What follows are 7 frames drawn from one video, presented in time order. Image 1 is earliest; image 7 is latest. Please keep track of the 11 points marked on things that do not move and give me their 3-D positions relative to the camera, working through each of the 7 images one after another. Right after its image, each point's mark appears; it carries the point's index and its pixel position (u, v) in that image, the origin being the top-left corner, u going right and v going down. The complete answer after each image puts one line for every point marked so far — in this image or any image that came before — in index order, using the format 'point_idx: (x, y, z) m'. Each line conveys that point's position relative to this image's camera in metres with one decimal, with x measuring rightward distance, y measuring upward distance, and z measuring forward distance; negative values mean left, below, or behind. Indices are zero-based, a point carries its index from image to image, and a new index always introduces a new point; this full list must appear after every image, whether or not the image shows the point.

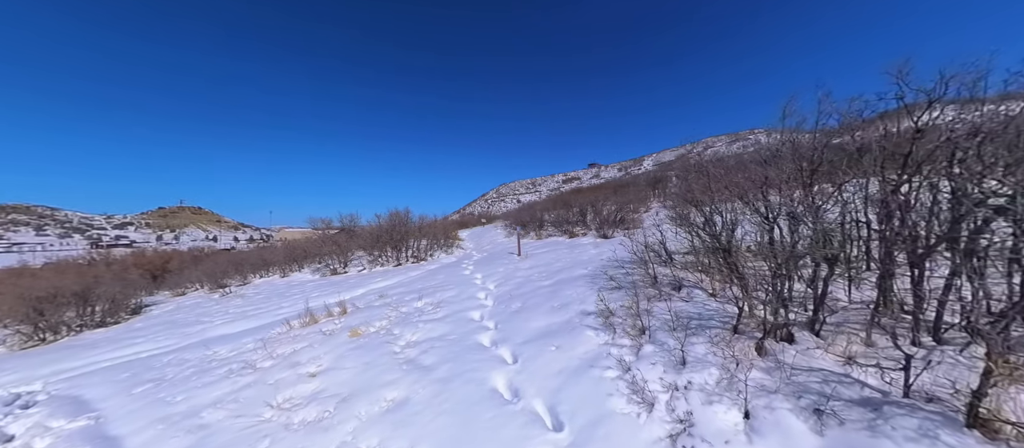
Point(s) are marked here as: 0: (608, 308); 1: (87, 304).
0: (+1.3, -1.2, +4.7) m
1: (-14.3, -2.7, +11.4) m
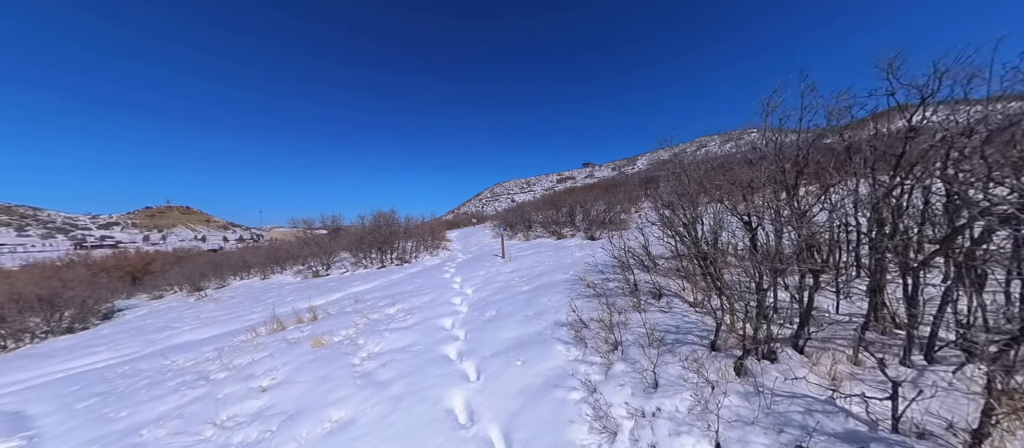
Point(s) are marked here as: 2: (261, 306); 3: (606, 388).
0: (+0.9, -1.3, +4.4) m
1: (-14.8, -2.8, +10.8) m
2: (-7.0, -2.3, +9.4) m
3: (+0.9, -1.5, +3.1) m
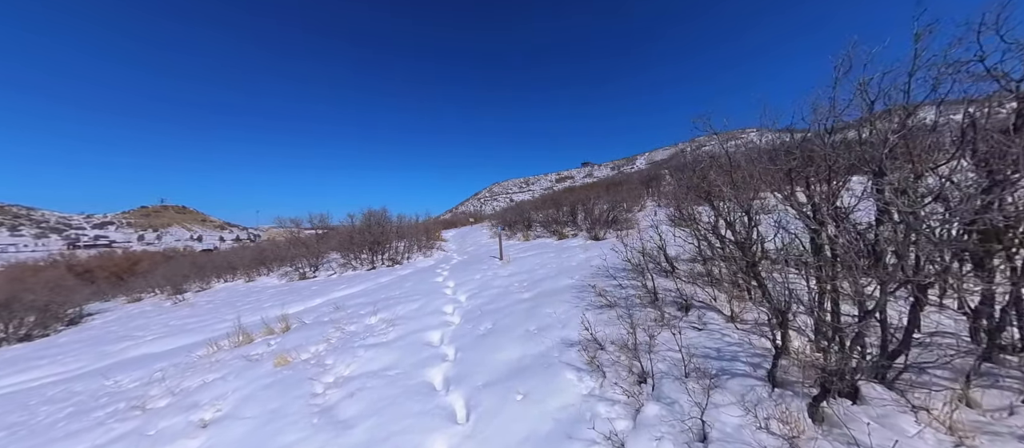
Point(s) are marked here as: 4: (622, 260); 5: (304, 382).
0: (+0.9, -1.2, +3.6) m
1: (-14.9, -2.7, +9.9) m
2: (-7.1, -2.3, +8.5) m
3: (+0.9, -1.5, +2.3) m
4: (+2.4, -0.8, +7.2) m
5: (-2.4, -1.9, +3.9) m
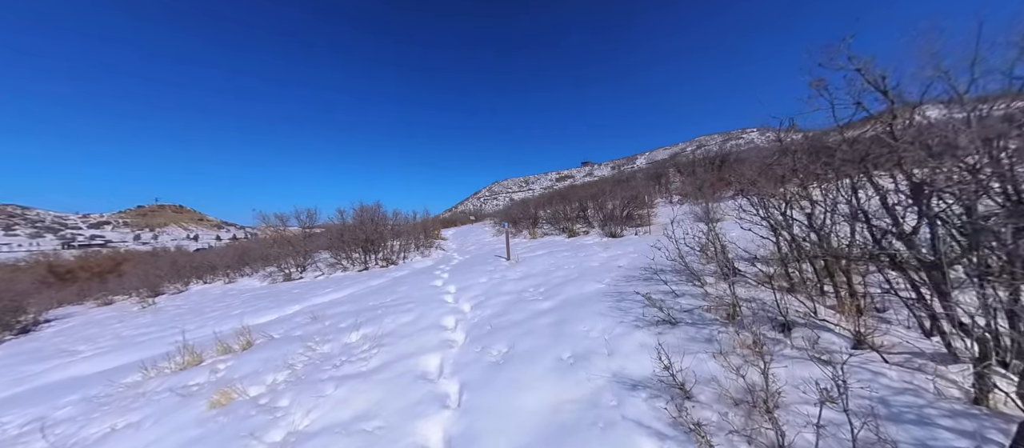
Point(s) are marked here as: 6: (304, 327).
0: (+1.2, -1.1, +2.4) m
1: (-14.7, -2.6, +8.7) m
2: (-6.8, -2.1, +7.3) m
3: (+1.1, -1.4, +1.0) m
4: (+2.6, -0.6, +5.9) m
5: (-2.2, -1.7, +2.7) m
6: (-3.5, -1.7, +5.5) m
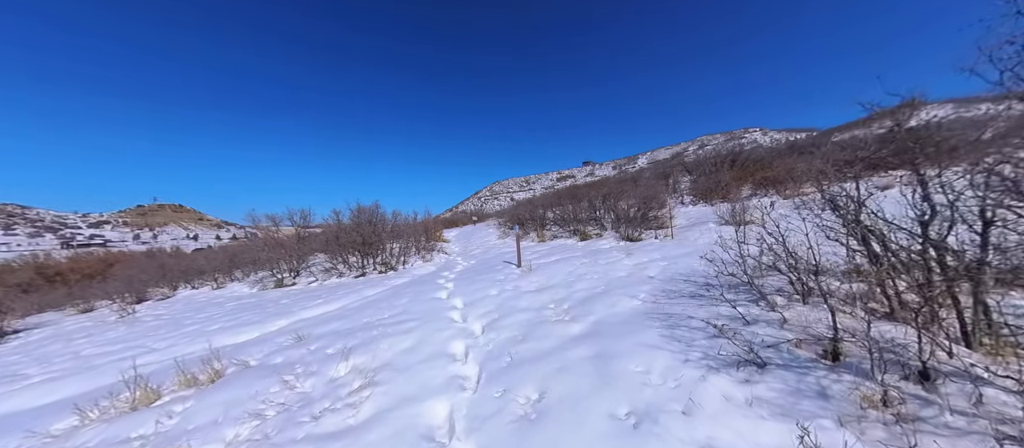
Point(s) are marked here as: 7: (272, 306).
0: (+1.4, -1.2, +1.5) m
1: (-14.4, -2.7, +7.8) m
2: (-6.6, -2.2, +6.4) m
3: (+1.4, -1.4, +0.2) m
4: (+2.9, -0.7, +5.1) m
5: (-1.9, -1.8, +1.9) m
6: (-3.2, -1.8, +4.7) m
7: (-5.8, -2.0, +8.1) m
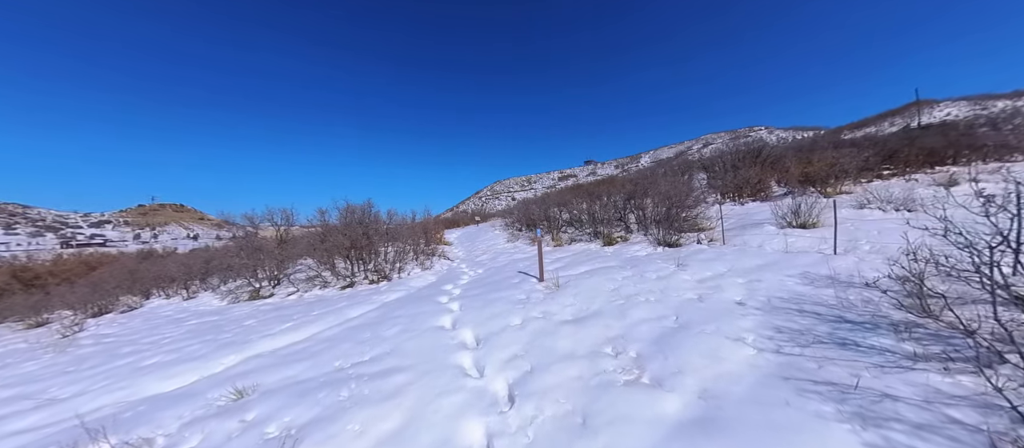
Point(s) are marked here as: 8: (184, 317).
0: (+1.8, -1.3, -0.1) m
1: (-14.0, -2.7, +6.3) m
2: (-6.2, -2.3, +4.8) m
3: (+1.8, -1.5, -1.4) m
4: (+3.3, -0.8, +3.5) m
5: (-1.5, -1.9, +0.2) m
6: (-2.8, -1.8, +3.1) m
7: (-5.4, -2.0, +6.5) m
8: (-8.5, -2.4, +8.7) m
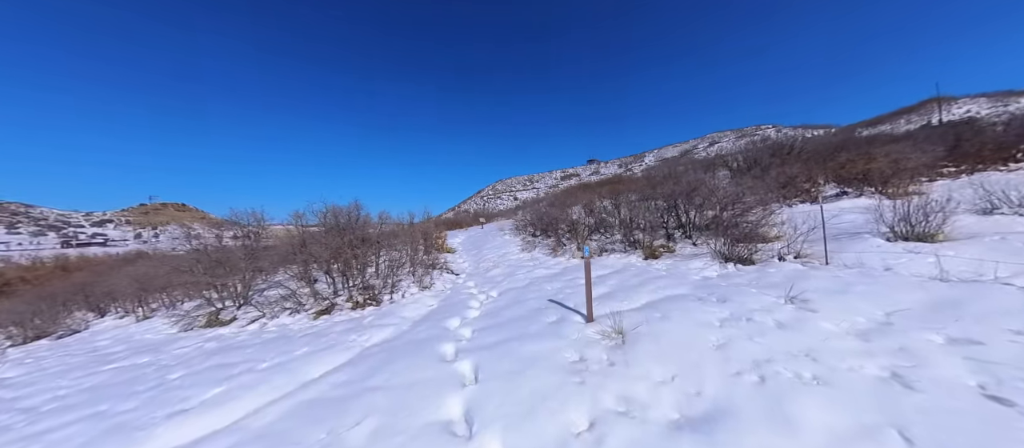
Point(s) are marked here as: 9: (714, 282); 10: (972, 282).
0: (+2.2, -1.5, -2.0) m
1: (-13.5, -2.9, +4.4) m
2: (-5.7, -2.4, +2.9) m
3: (+2.2, -1.7, -3.4) m
4: (+3.7, -1.0, +1.5) m
5: (-1.1, -2.1, -1.7) m
6: (-2.4, -2.0, +1.2) m
7: (-4.9, -2.2, +4.6) m
8: (-8.0, -2.6, +6.8) m
9: (+3.2, -0.9, +5.4) m
10: (+5.6, -0.7, +4.1) m
